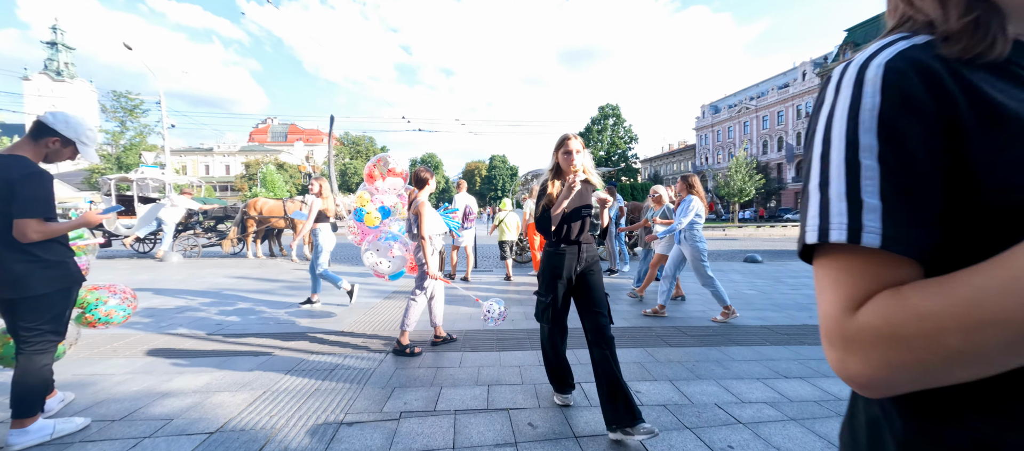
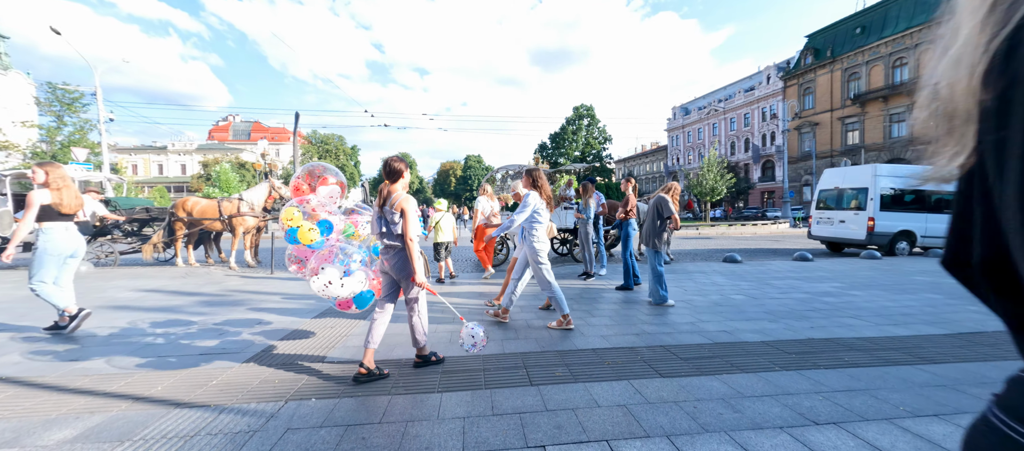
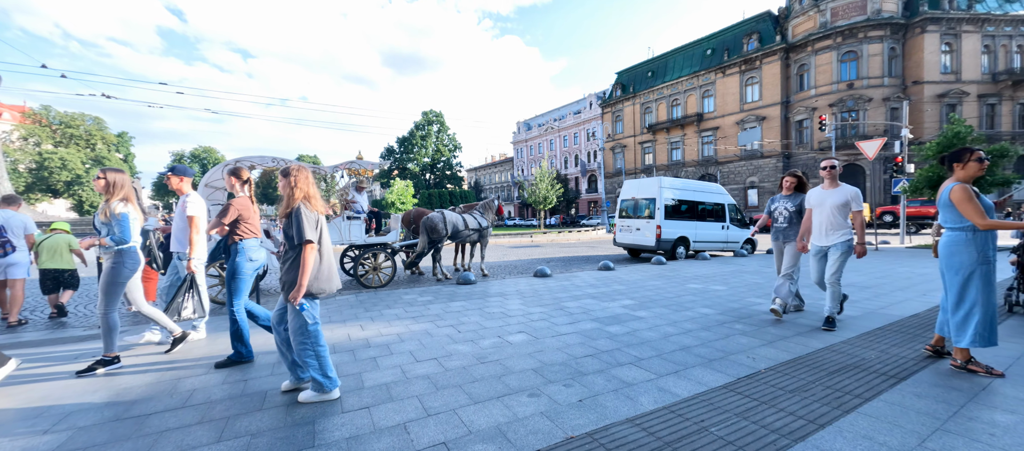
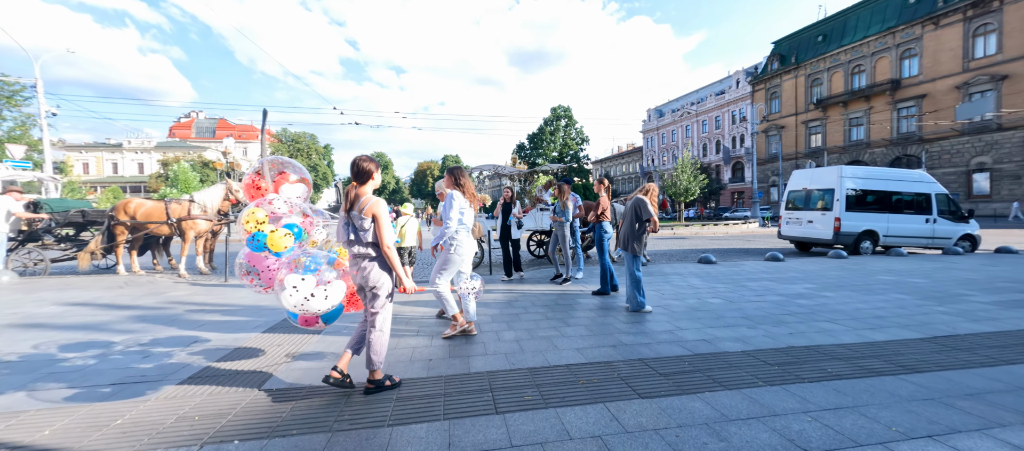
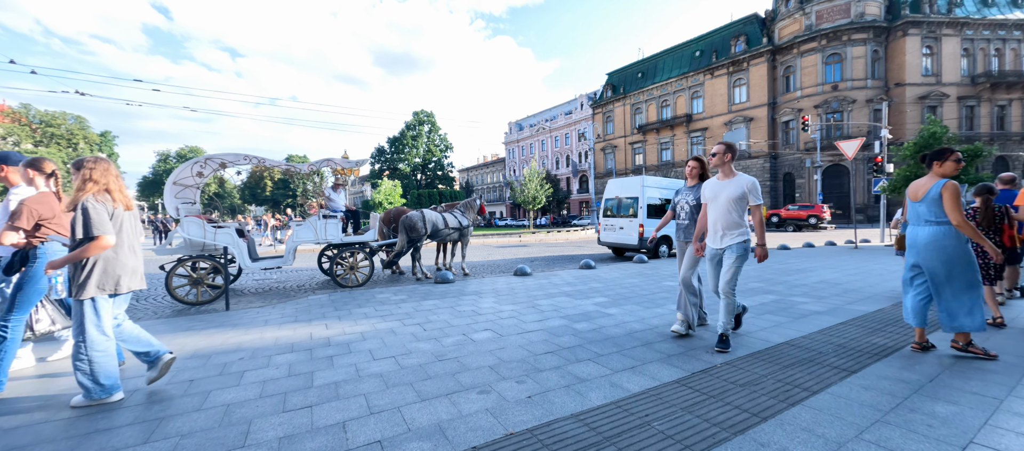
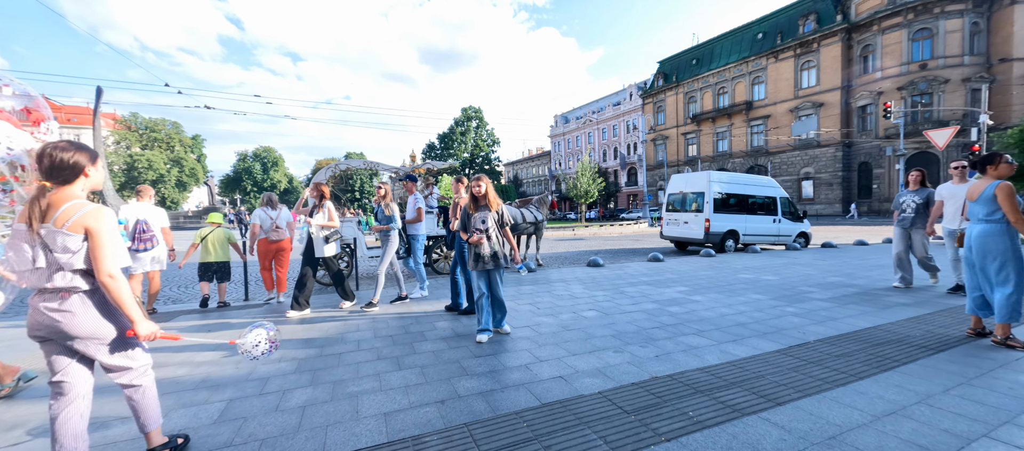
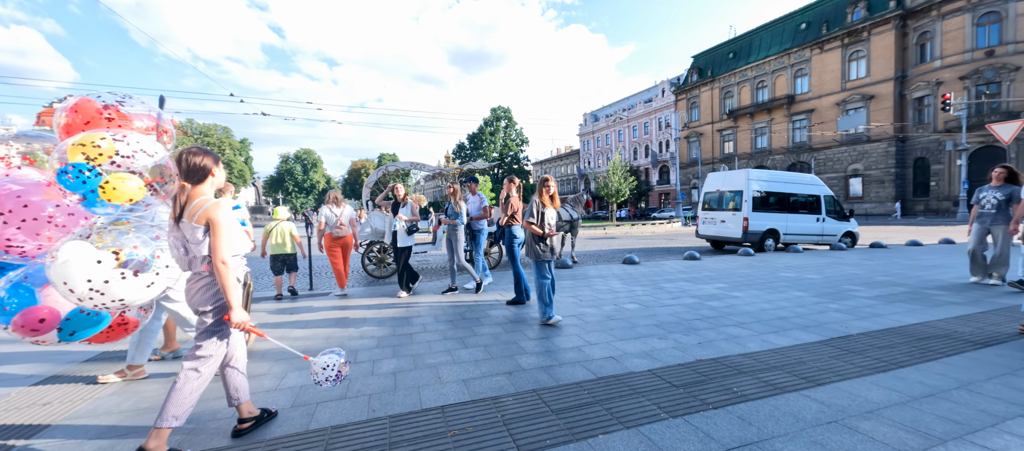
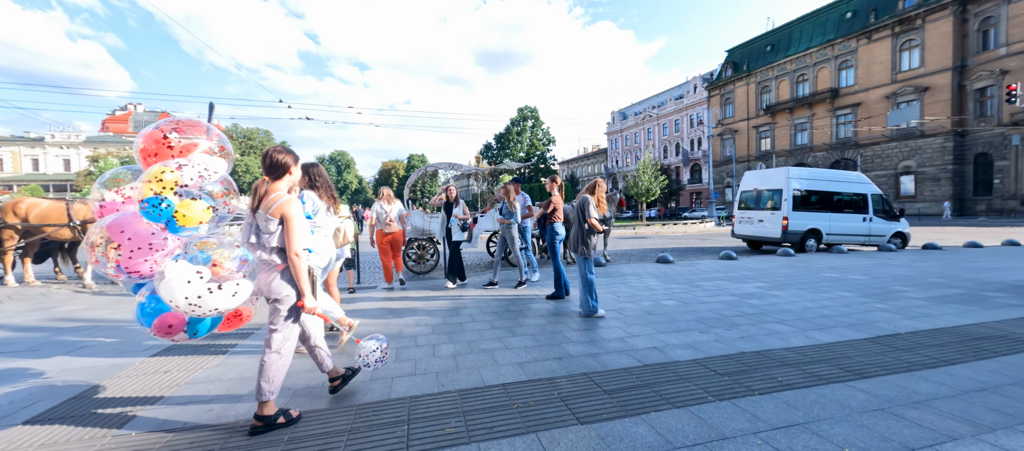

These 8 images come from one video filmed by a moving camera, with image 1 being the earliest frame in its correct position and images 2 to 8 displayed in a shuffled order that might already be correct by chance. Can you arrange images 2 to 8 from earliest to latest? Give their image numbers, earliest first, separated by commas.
2, 4, 8, 7, 6, 3, 5
